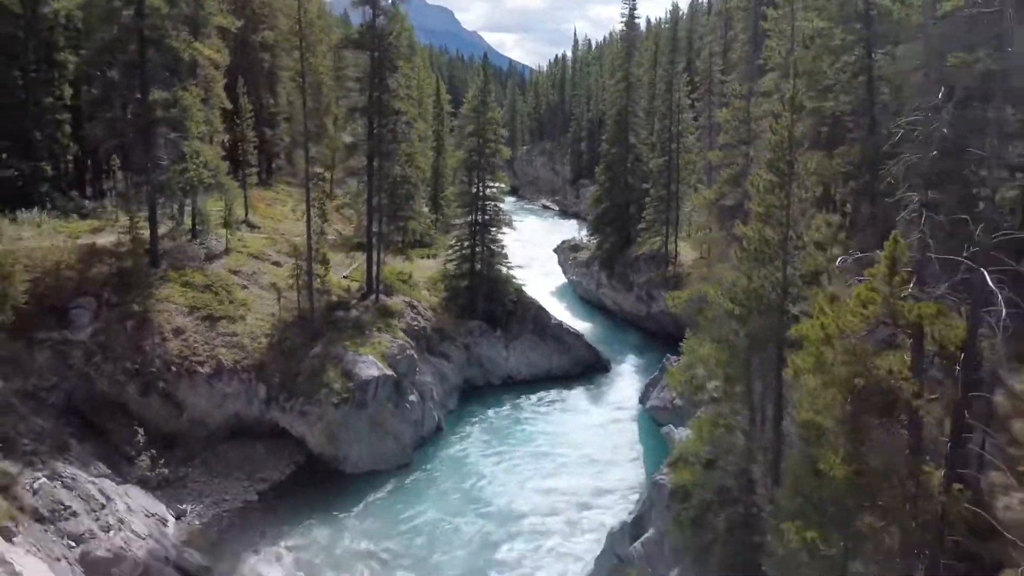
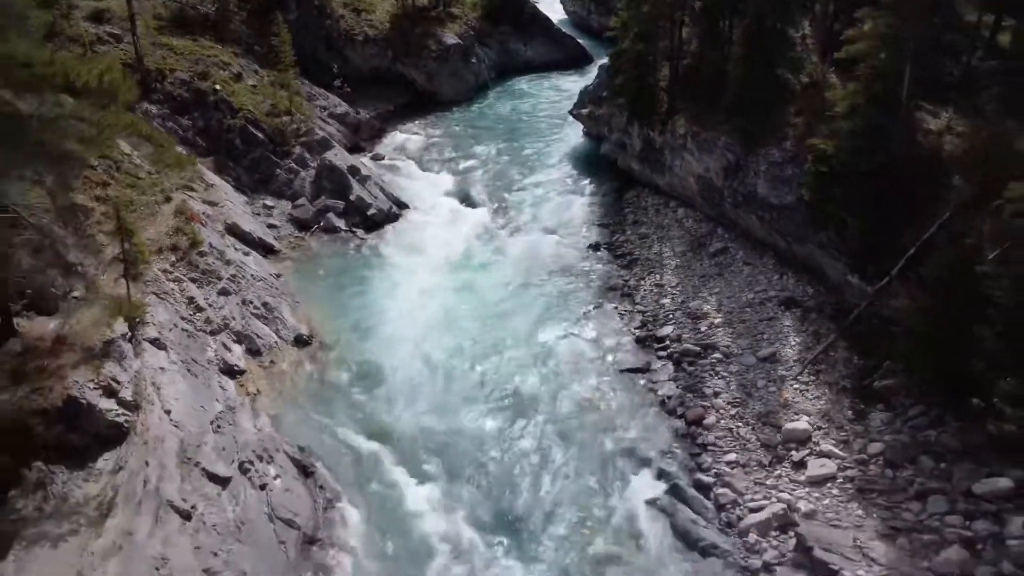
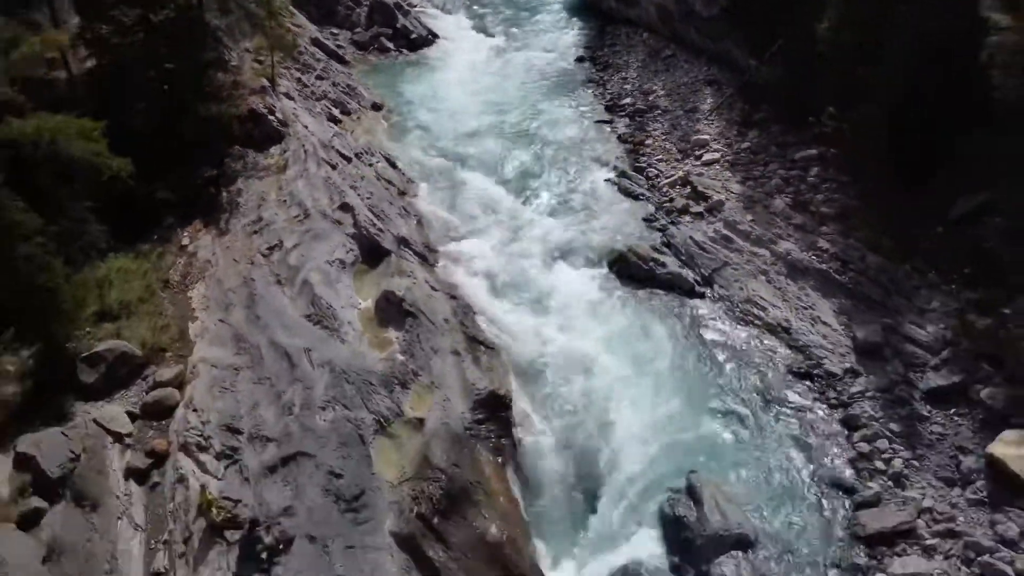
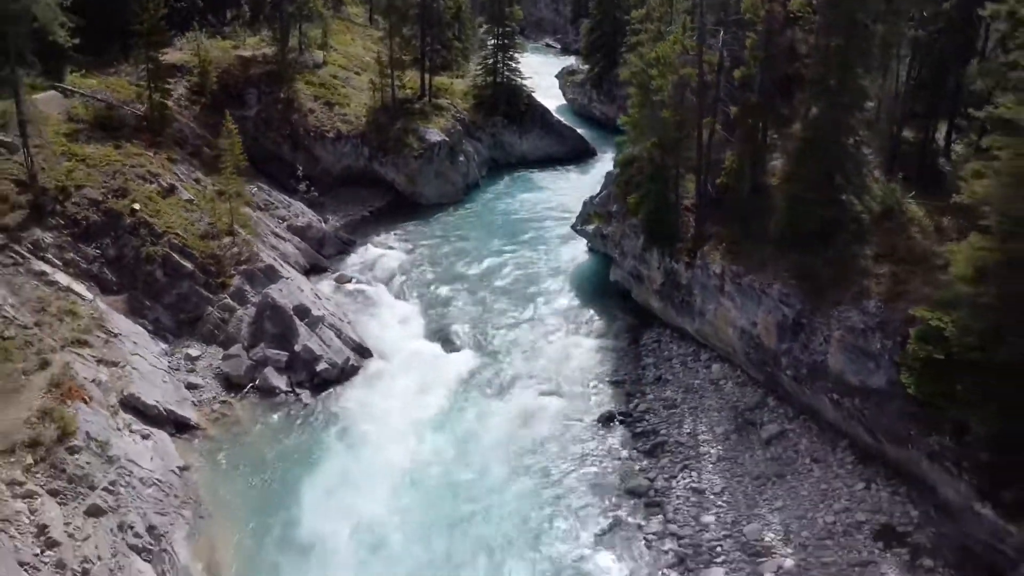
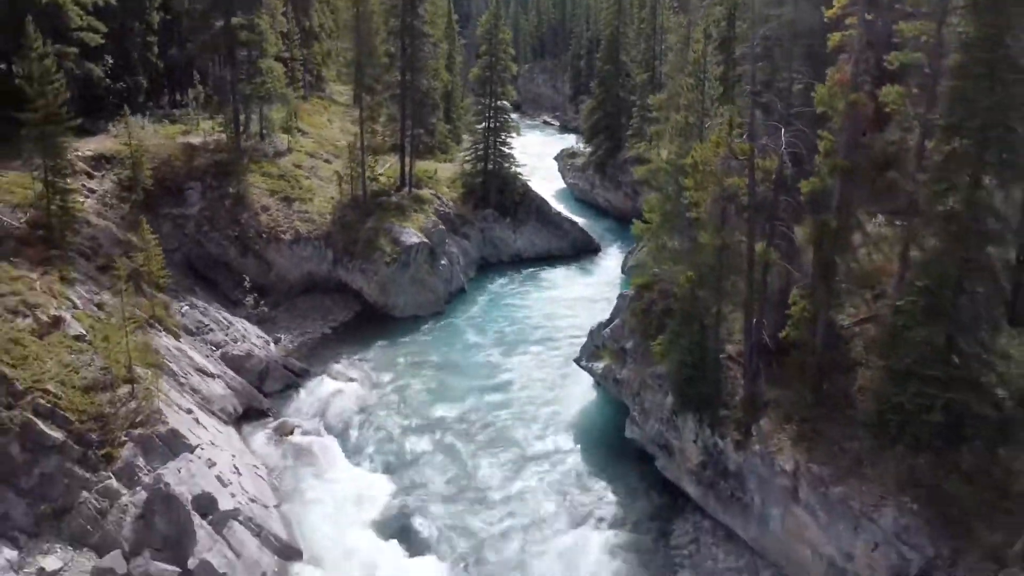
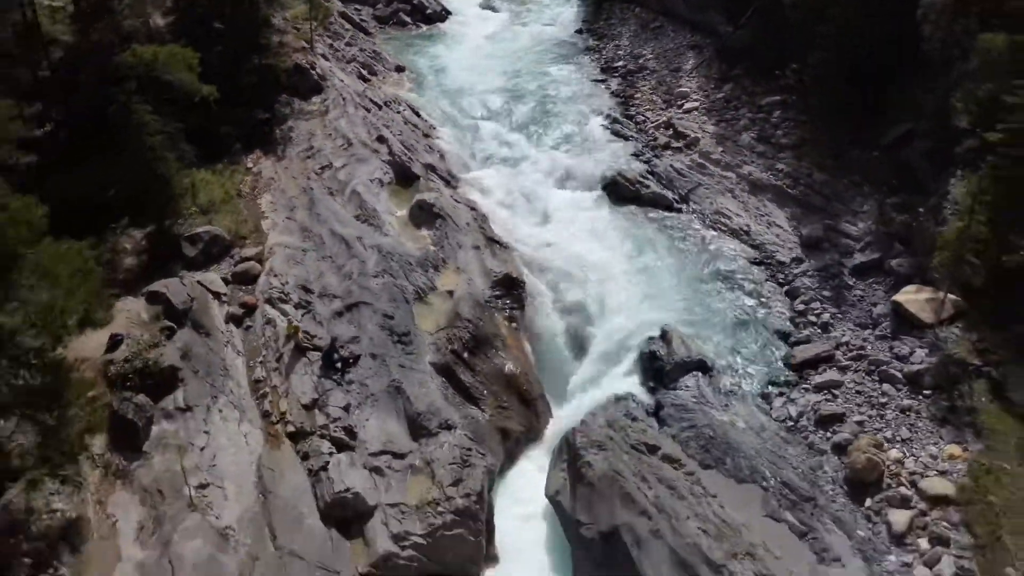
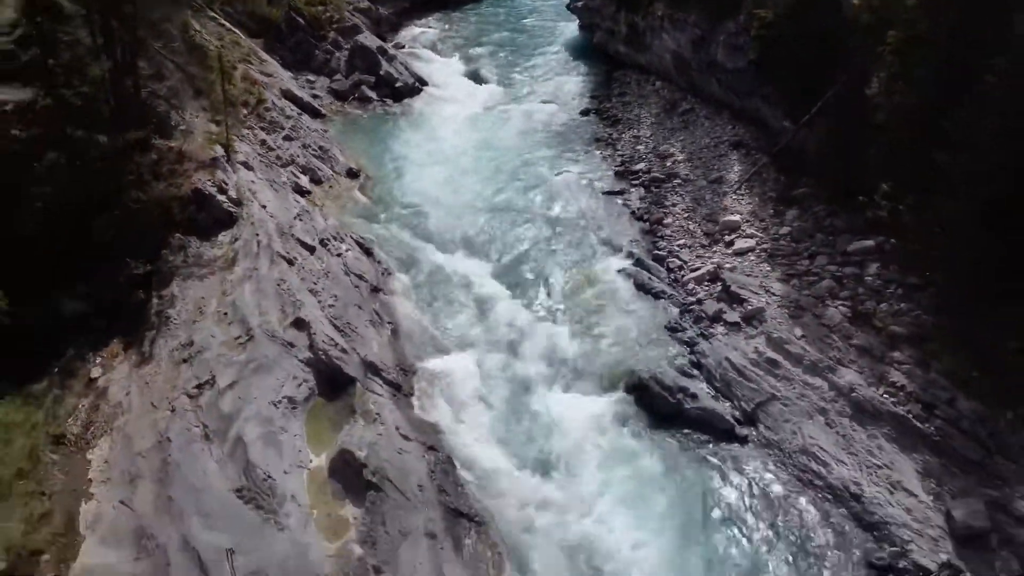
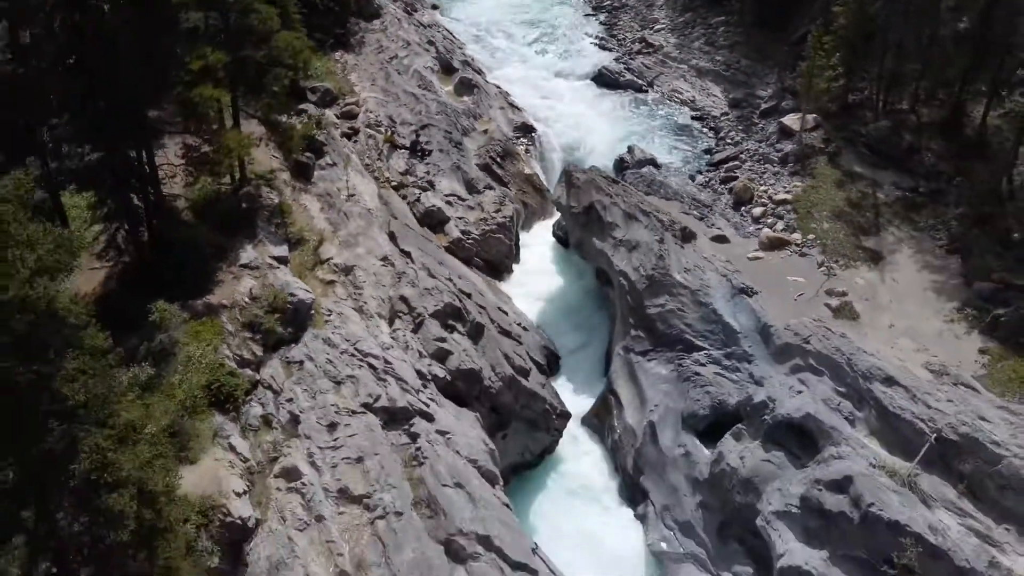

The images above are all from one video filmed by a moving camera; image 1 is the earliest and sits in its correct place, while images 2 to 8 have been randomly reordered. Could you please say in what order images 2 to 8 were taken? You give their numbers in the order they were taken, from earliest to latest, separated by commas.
5, 4, 2, 7, 3, 6, 8
